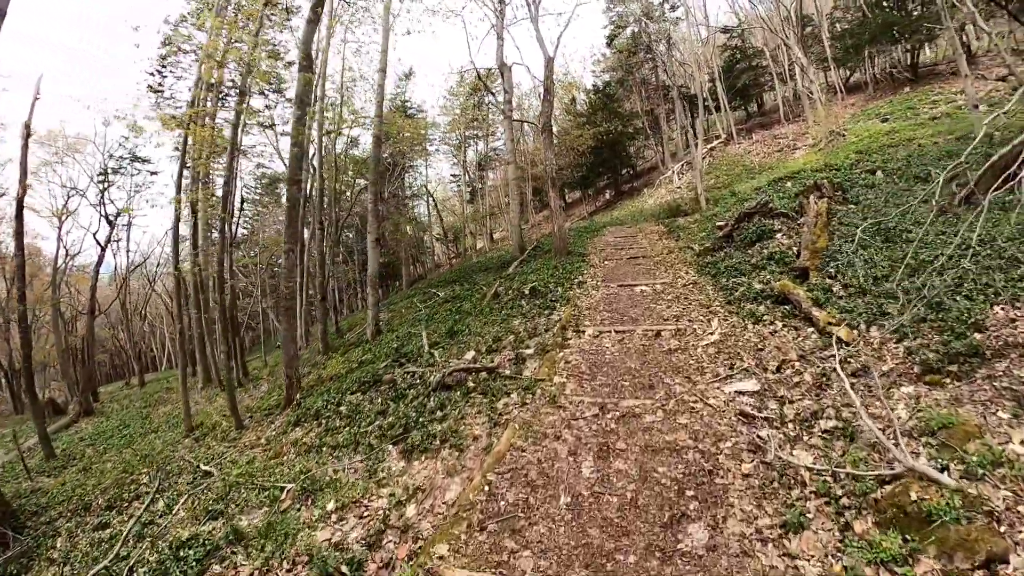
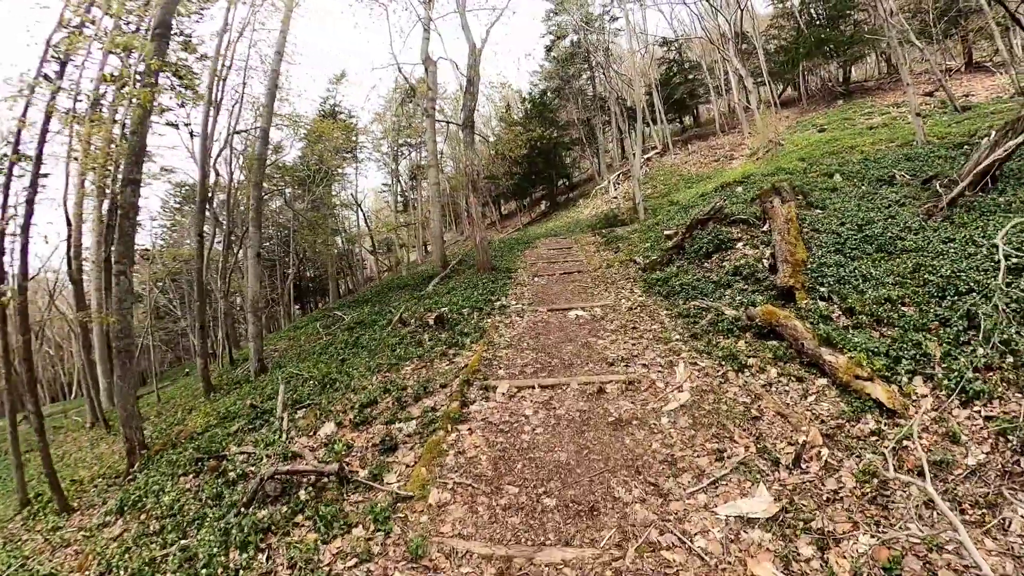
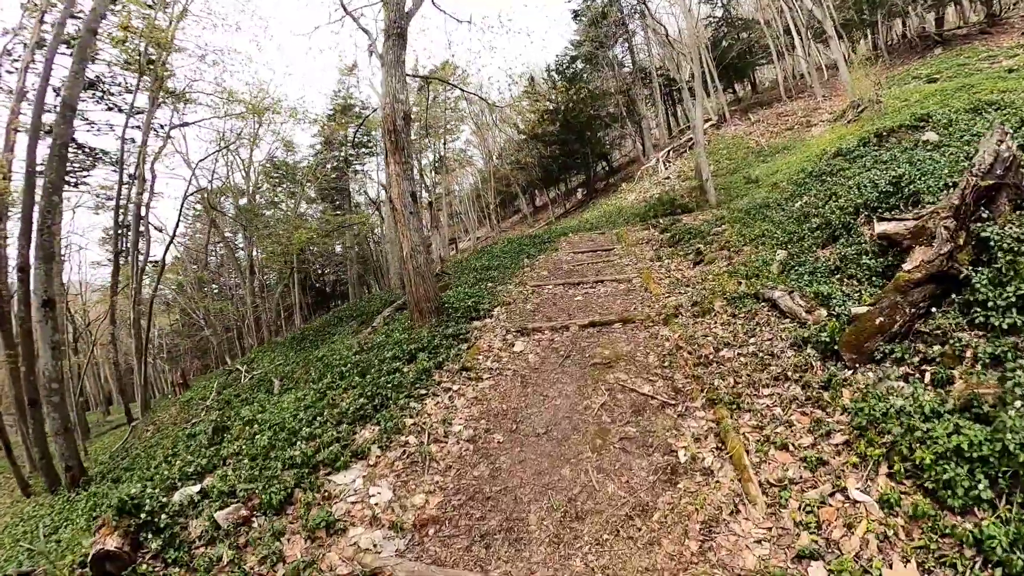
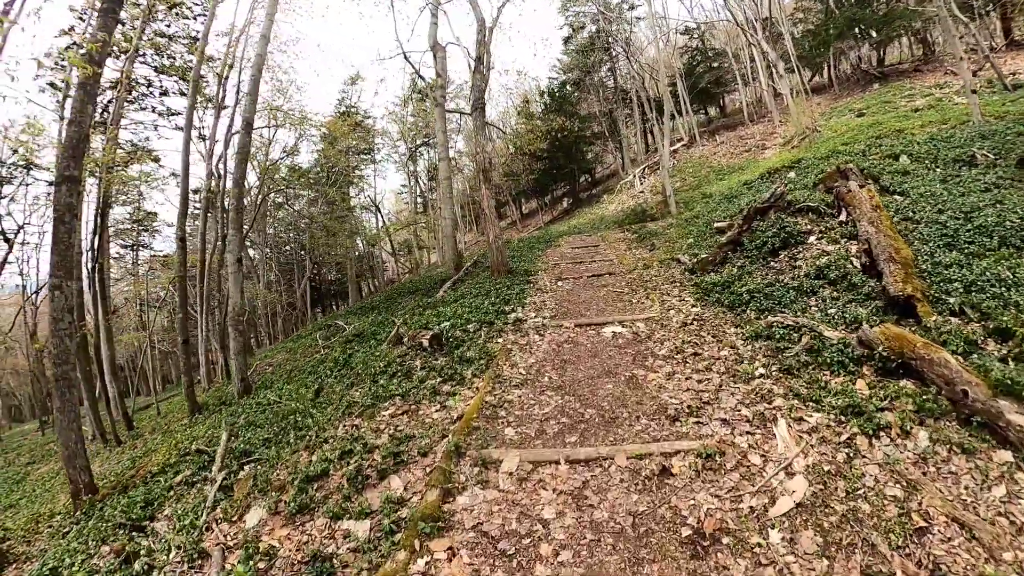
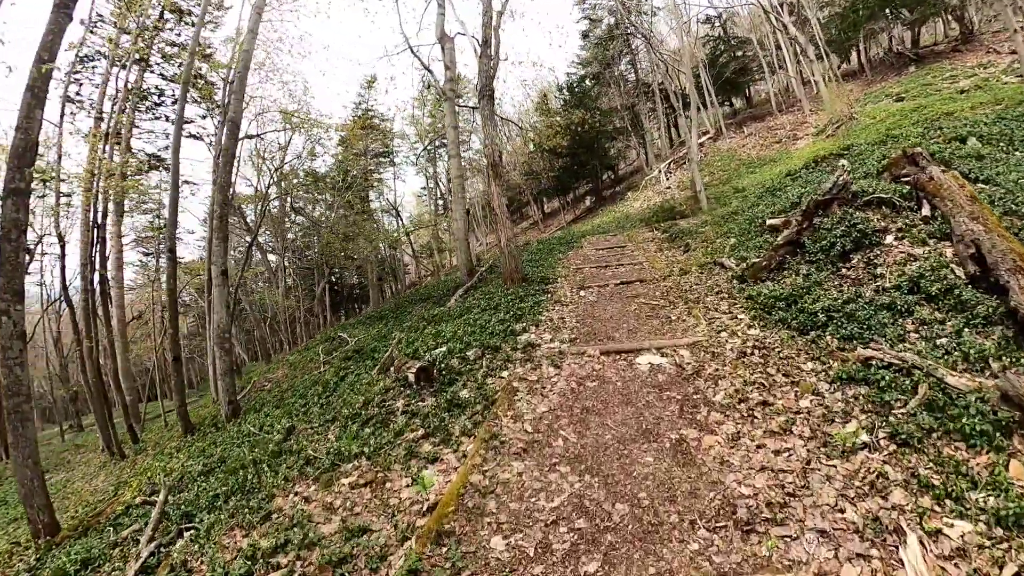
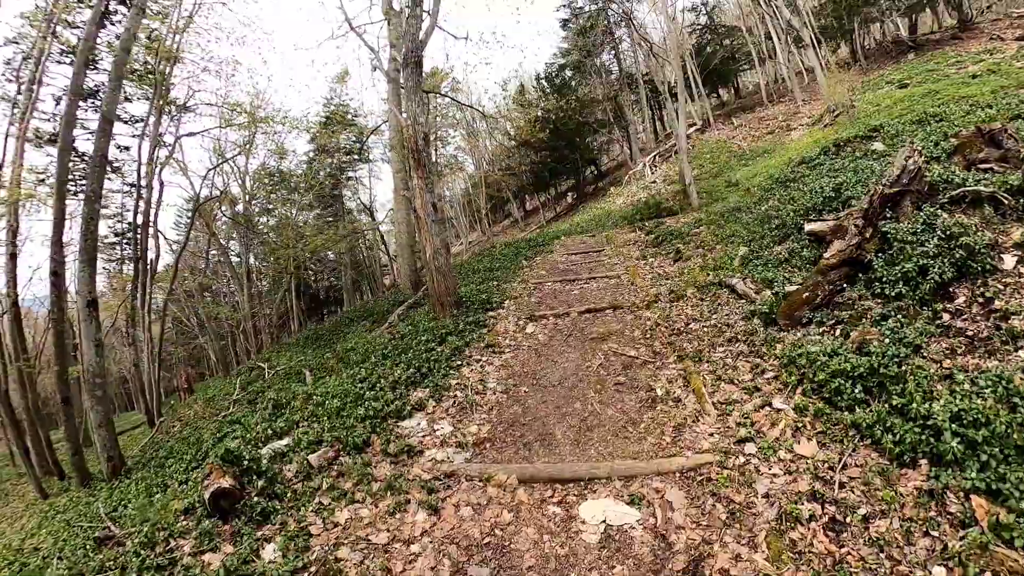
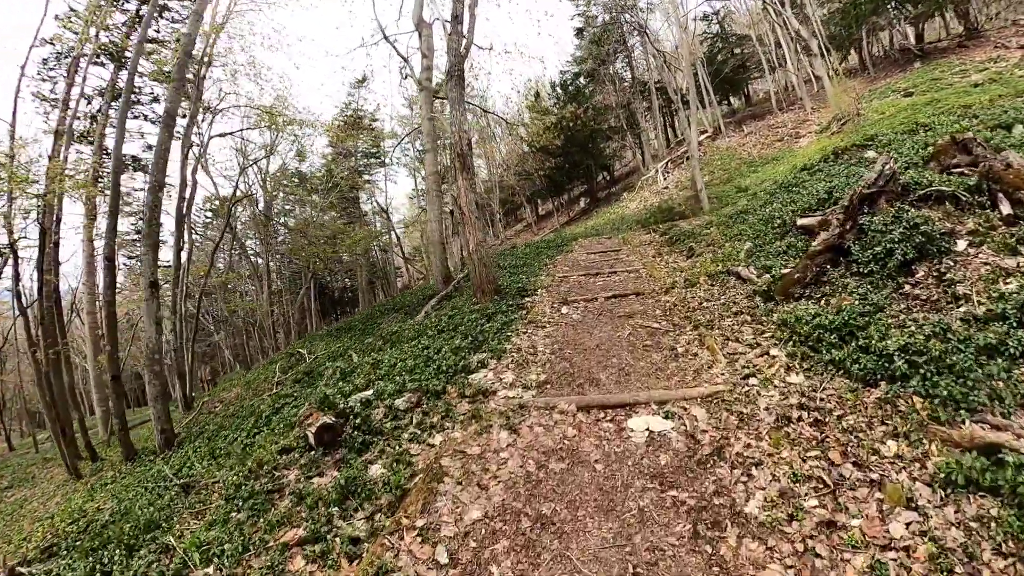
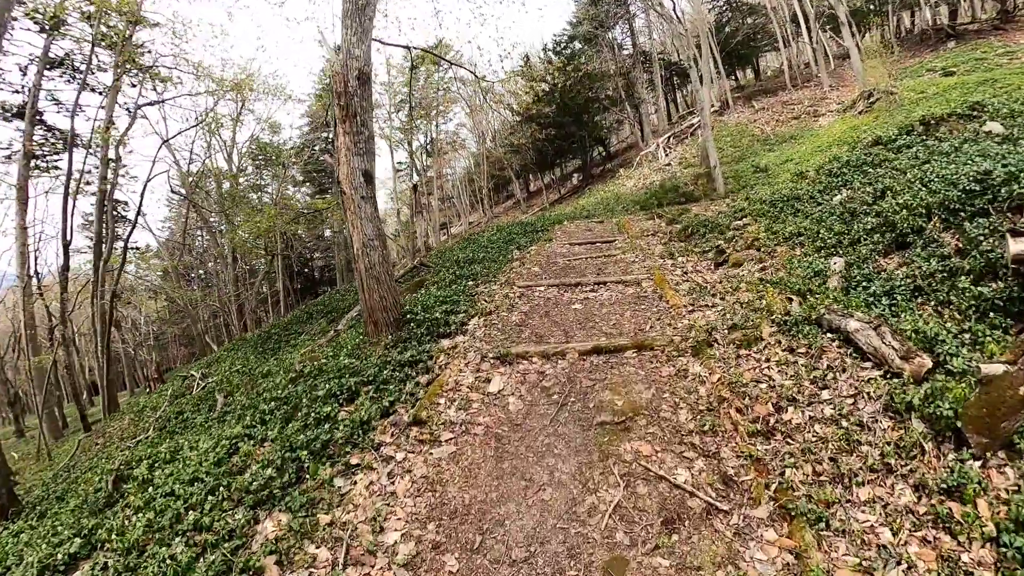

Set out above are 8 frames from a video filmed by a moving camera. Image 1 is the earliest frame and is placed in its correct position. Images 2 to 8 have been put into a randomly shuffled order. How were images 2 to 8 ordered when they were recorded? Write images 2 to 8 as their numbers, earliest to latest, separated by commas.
2, 4, 5, 7, 6, 3, 8
